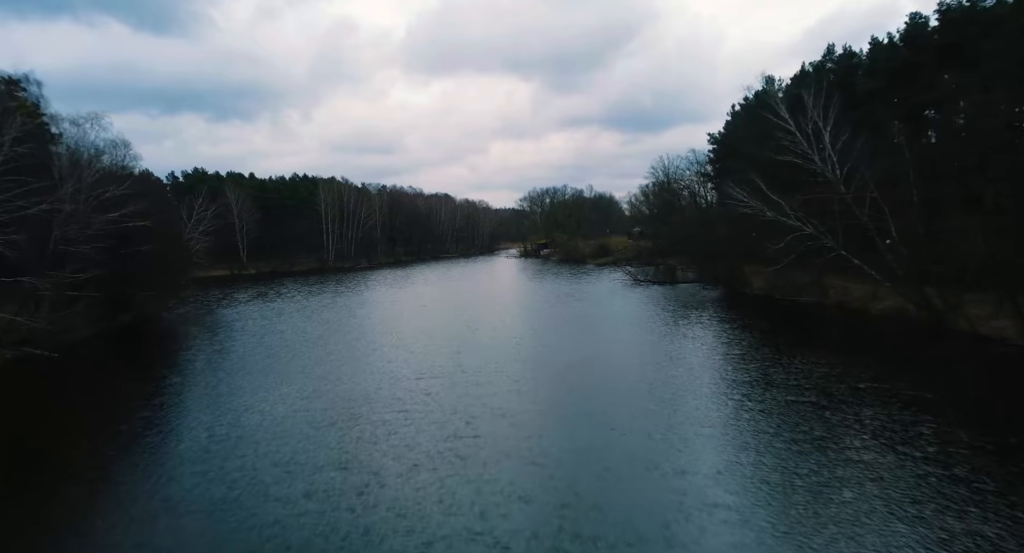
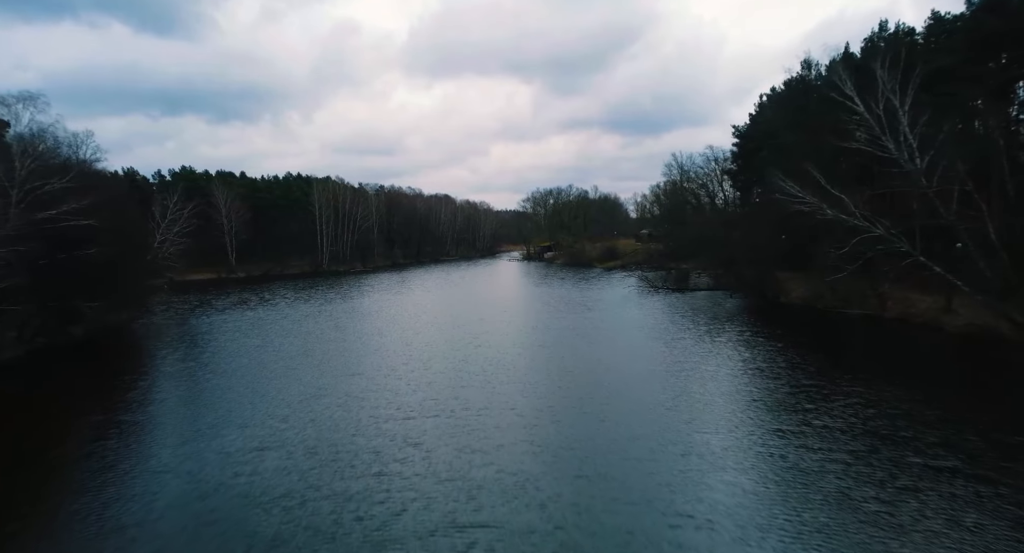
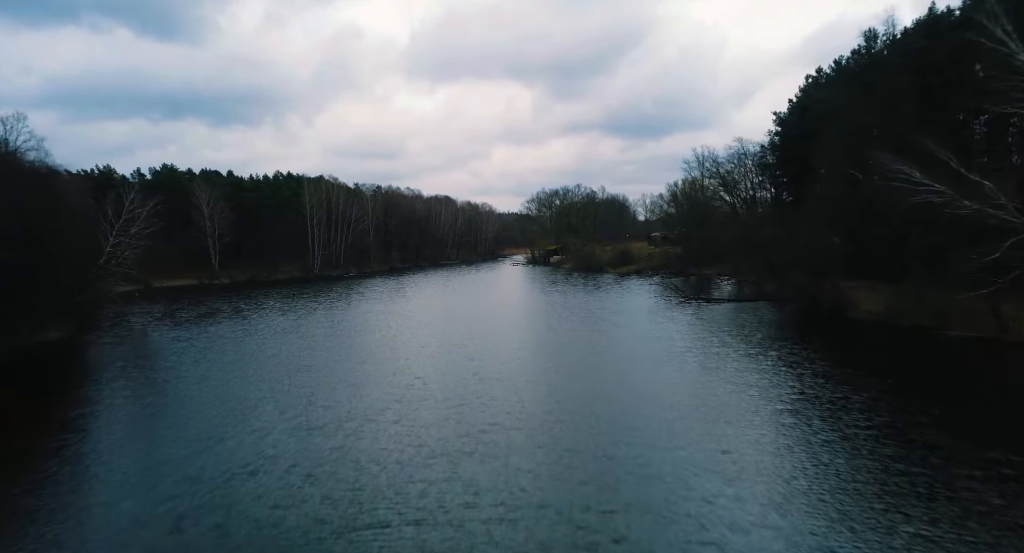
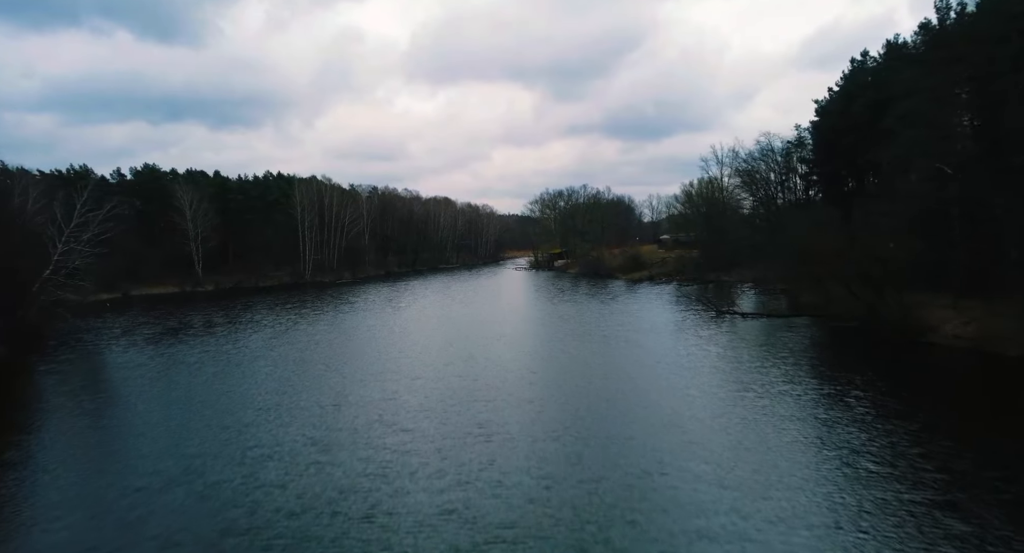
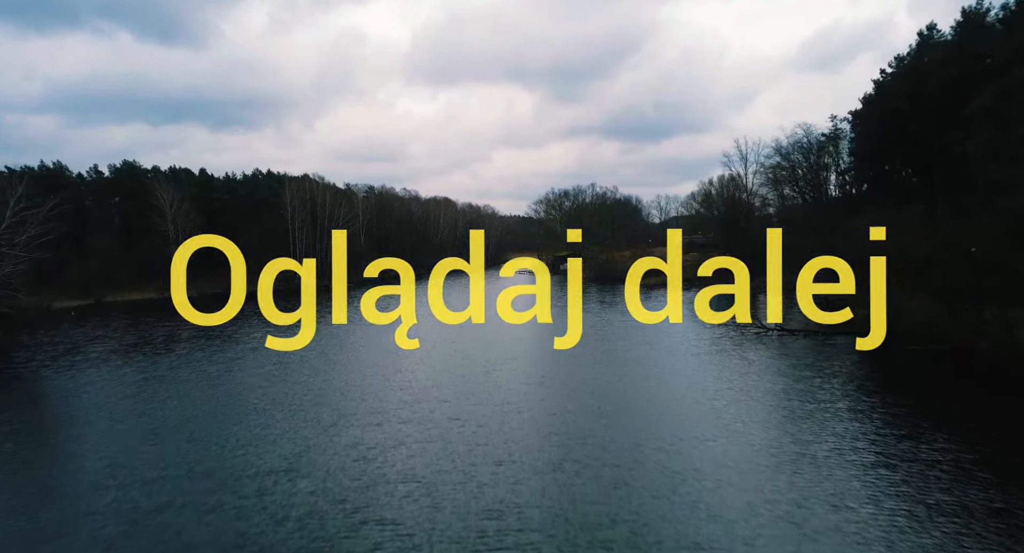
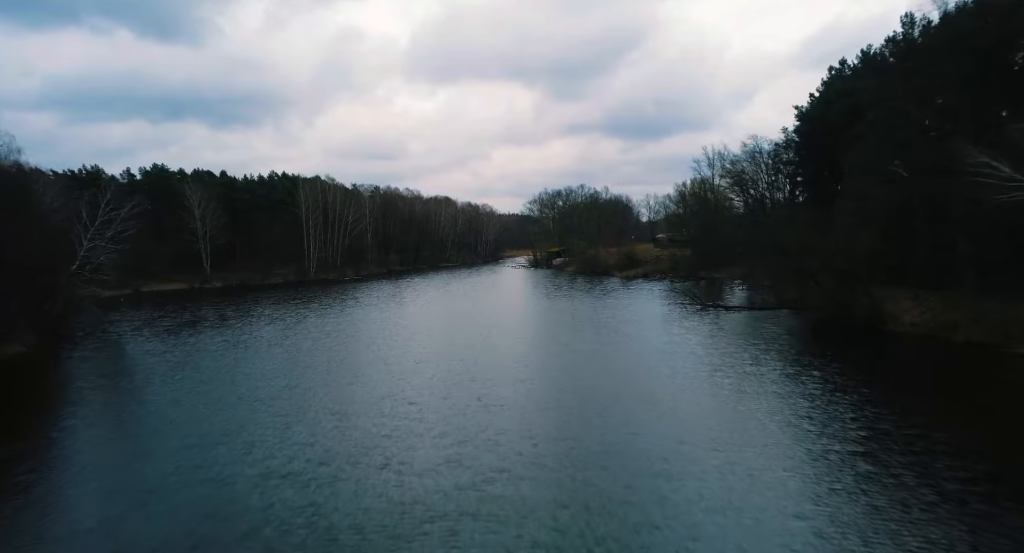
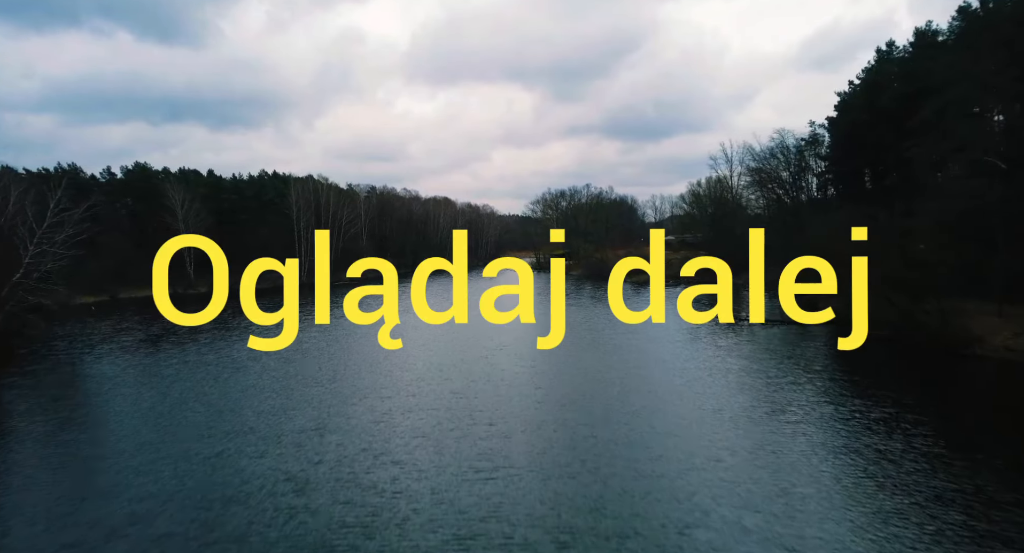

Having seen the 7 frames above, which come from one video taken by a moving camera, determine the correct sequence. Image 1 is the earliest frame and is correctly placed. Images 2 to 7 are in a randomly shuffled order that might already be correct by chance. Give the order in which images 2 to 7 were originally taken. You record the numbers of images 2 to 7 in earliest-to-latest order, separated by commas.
2, 3, 6, 4, 7, 5
